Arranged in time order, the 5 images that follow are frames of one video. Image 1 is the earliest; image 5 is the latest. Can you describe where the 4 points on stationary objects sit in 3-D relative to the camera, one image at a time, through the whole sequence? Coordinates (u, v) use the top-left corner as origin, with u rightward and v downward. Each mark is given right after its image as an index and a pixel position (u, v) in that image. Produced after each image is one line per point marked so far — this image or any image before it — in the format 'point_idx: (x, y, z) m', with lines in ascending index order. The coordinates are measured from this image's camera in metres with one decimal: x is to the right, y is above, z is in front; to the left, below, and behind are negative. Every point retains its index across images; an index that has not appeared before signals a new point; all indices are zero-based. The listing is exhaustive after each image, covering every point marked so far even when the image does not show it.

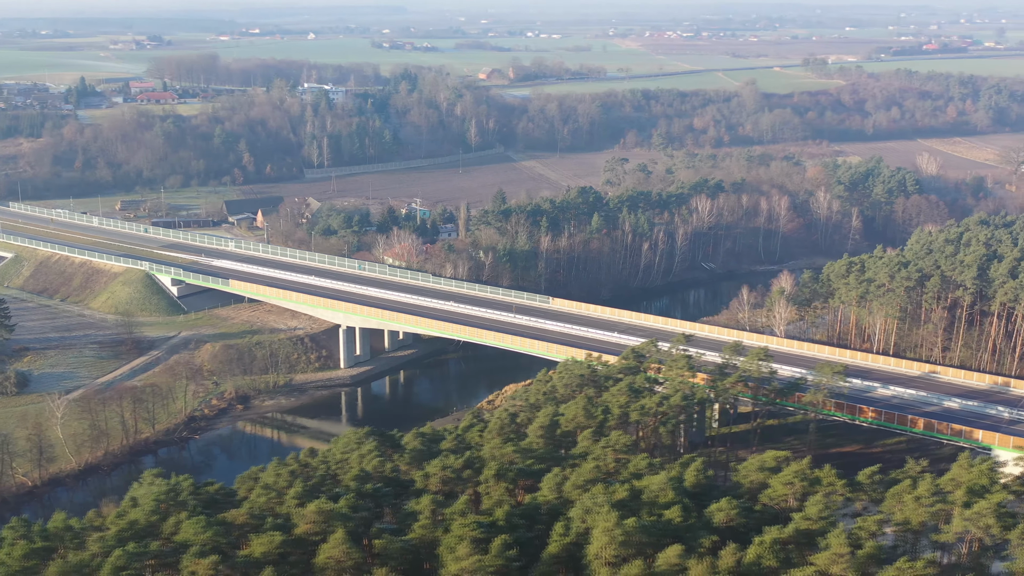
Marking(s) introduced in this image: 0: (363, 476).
0: (-1.9, -2.4, +19.9) m
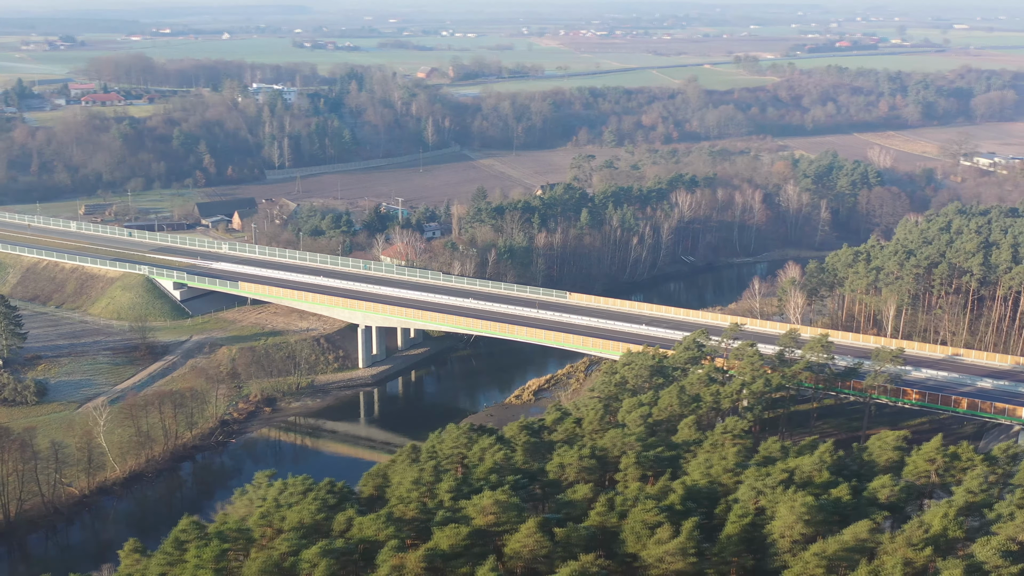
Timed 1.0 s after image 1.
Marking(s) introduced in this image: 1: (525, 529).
0: (-0.2, -2.4, +20.3) m
1: (+0.2, -2.7, +17.1) m
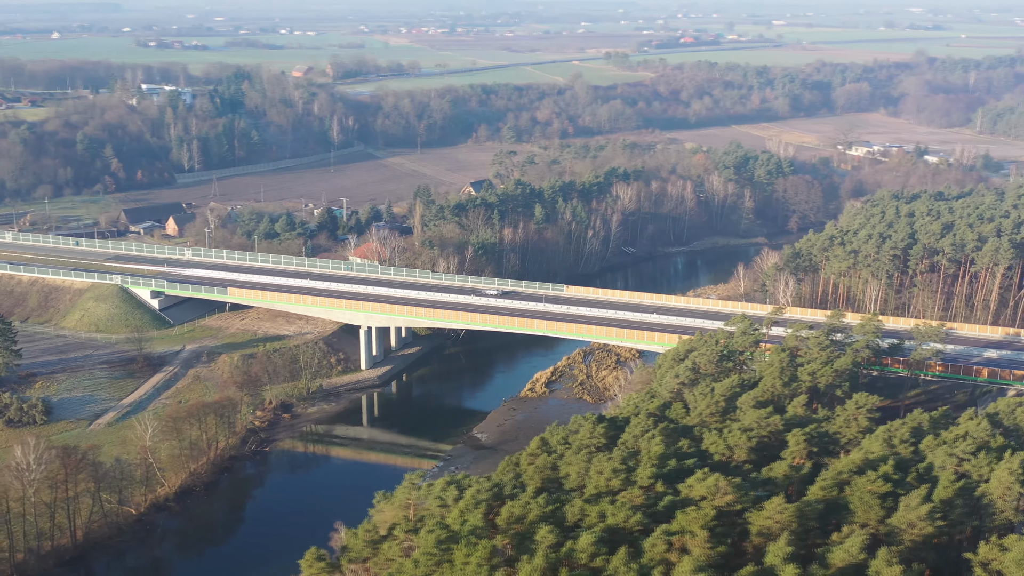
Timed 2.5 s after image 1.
0: (+2.1, -2.3, +21.0) m
1: (+3.0, -2.6, +17.9) m
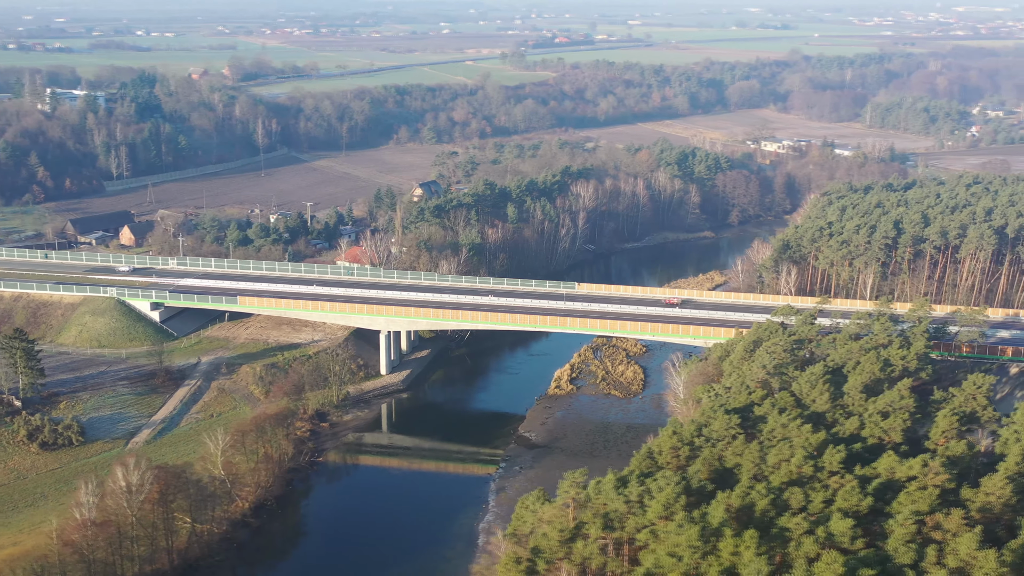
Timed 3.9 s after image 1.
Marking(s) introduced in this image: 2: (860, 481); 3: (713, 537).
0: (+4.4, -2.2, +21.5) m
1: (+5.9, -2.4, +18.6) m
2: (+4.4, -2.5, +19.4) m
3: (+2.3, -2.9, +17.5) m
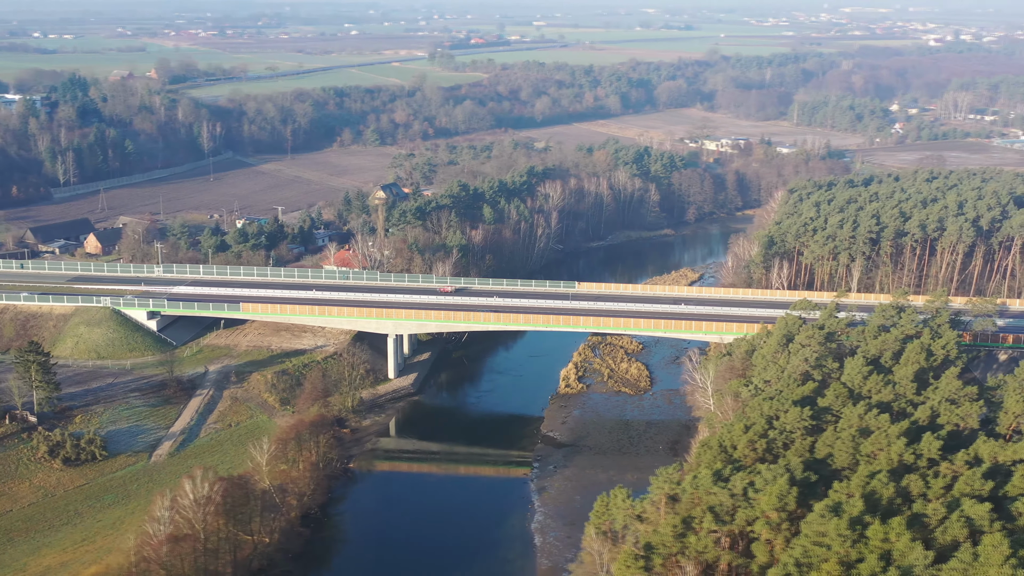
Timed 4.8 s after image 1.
0: (+5.6, -2.0, +21.8) m
1: (+7.4, -2.2, +19.1) m
2: (+5.9, -2.3, +19.7) m
3: (+4.0, -2.8, +17.6) m
